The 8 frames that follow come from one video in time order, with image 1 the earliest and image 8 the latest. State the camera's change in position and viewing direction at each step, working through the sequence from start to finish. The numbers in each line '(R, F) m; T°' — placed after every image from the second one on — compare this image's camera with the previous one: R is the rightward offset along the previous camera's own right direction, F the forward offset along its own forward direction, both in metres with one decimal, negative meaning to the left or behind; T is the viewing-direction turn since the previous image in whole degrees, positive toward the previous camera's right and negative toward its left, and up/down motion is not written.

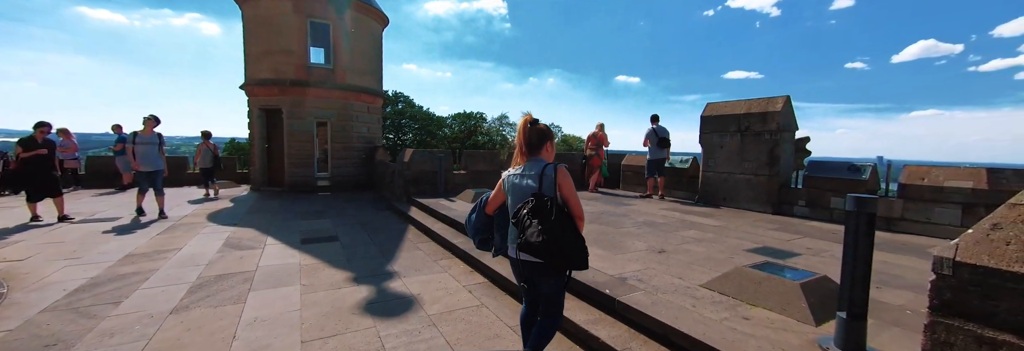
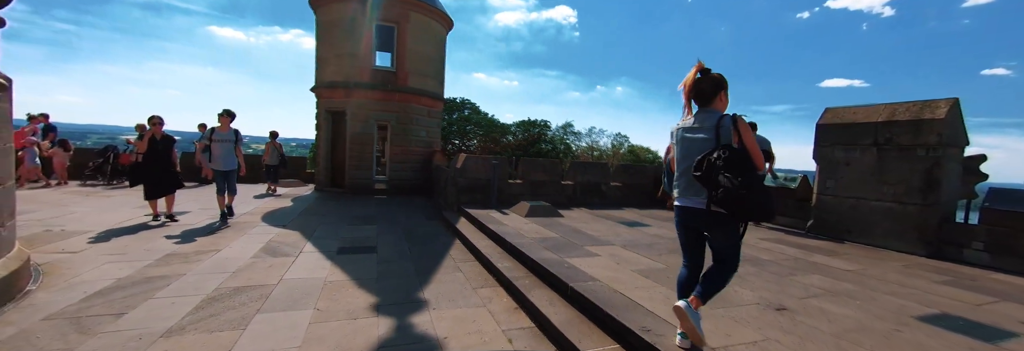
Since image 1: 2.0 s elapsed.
(0.0, +0.9) m; -10°
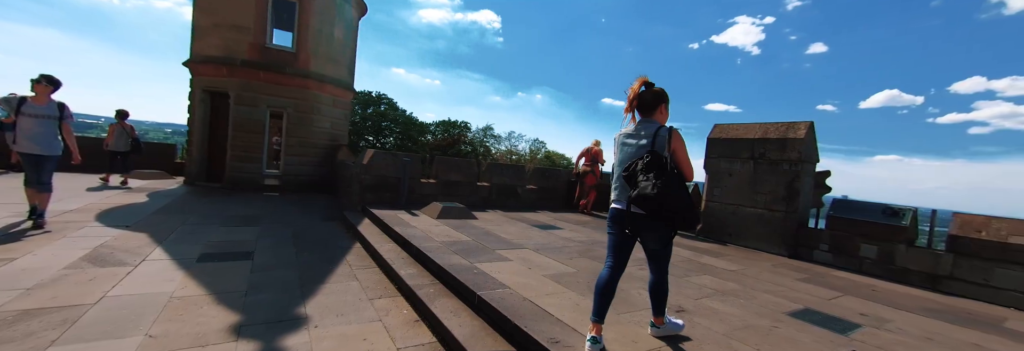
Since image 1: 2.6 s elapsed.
(+0.2, +0.3) m; +12°
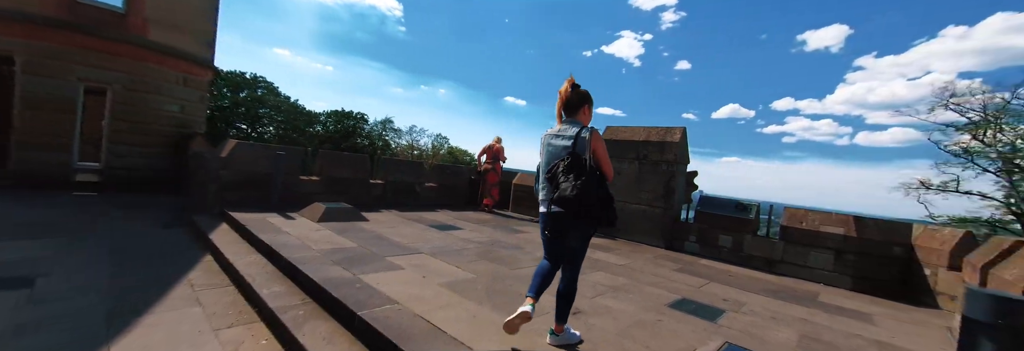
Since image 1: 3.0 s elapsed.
(+0.1, +0.3) m; +15°
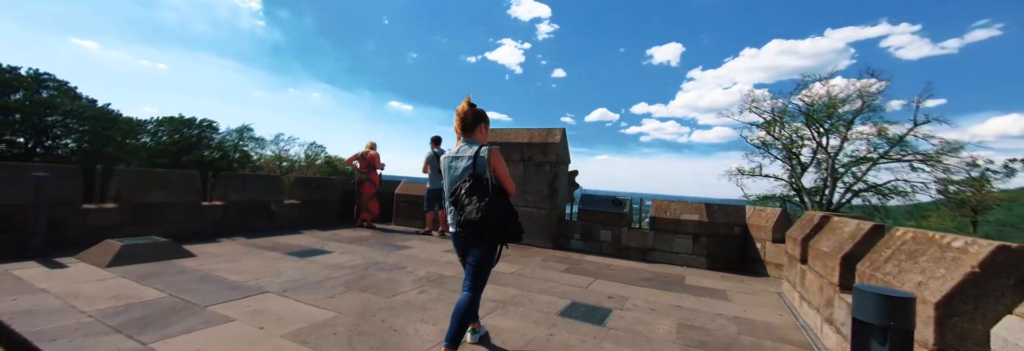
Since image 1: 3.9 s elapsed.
(+0.2, +0.3) m; +17°
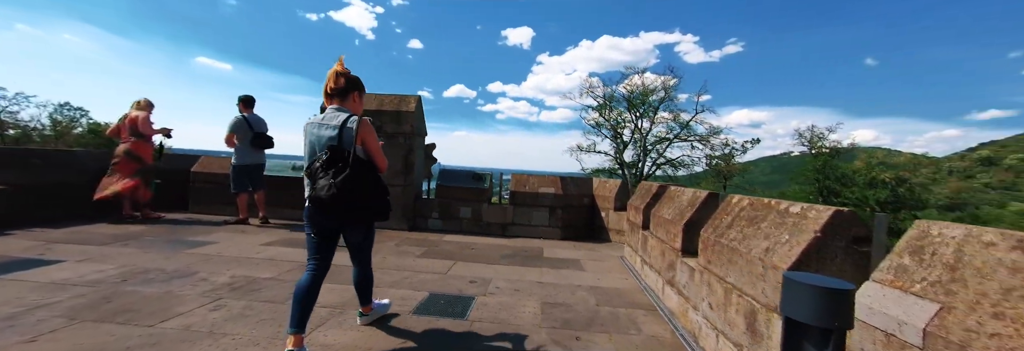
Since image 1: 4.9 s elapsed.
(+0.1, +0.4) m; +23°
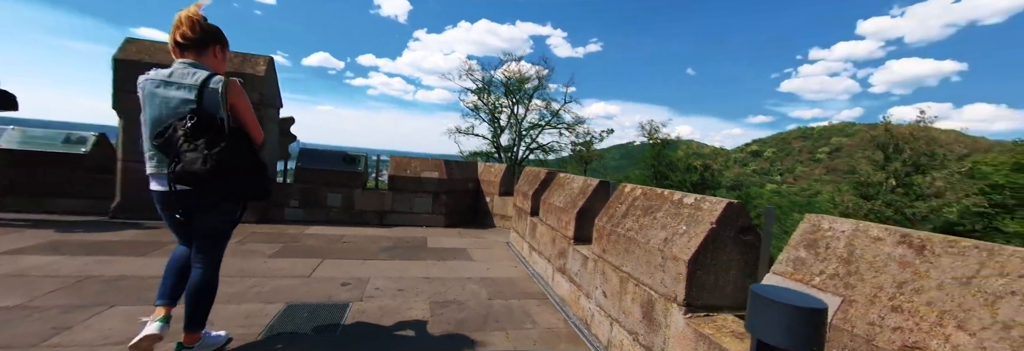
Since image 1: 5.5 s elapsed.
(0.0, +0.3) m; +20°
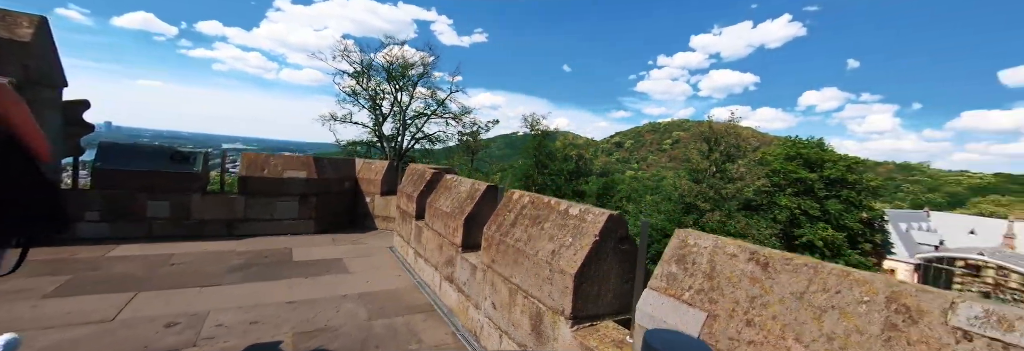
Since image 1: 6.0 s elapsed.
(+0.1, +0.1) m; +18°
